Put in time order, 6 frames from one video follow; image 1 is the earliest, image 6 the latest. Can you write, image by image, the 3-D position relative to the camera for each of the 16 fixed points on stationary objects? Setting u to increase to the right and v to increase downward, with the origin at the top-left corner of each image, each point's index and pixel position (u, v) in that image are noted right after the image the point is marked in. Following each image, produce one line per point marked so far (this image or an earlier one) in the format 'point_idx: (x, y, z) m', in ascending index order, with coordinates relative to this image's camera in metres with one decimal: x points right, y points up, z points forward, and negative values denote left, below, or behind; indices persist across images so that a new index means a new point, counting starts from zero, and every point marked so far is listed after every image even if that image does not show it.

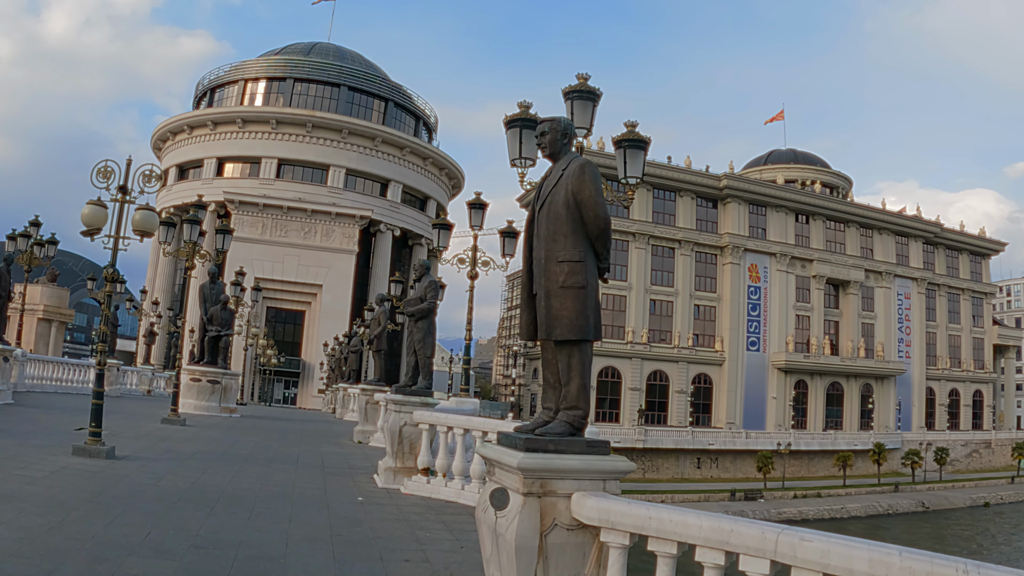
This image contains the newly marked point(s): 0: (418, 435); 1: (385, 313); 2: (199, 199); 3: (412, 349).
0: (-1.1, -1.7, +7.5) m
1: (-2.5, -0.5, +13.2) m
2: (-6.3, +1.8, +13.2) m
3: (-1.2, -0.7, +7.9) m
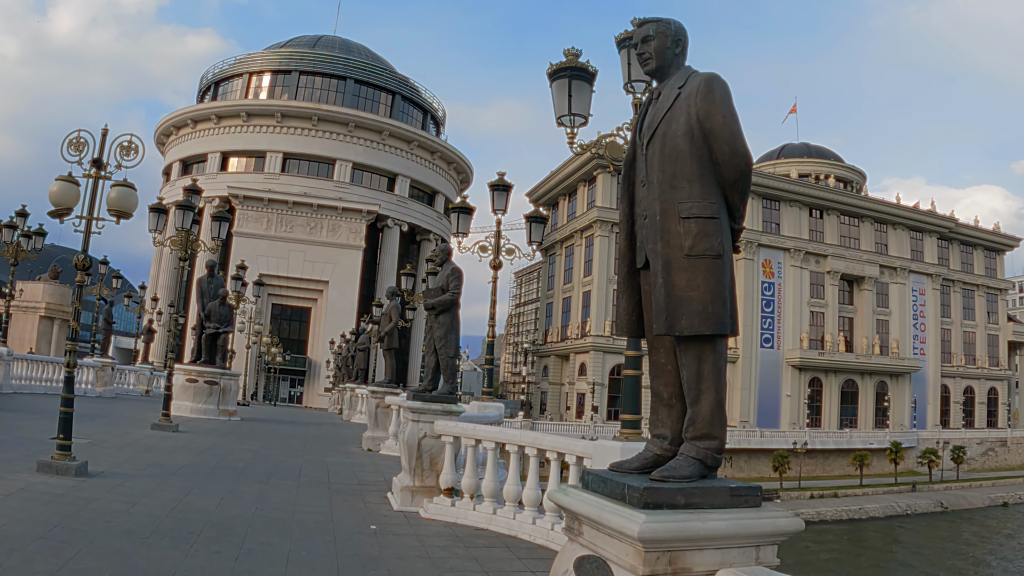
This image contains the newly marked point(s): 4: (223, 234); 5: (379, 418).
0: (-0.7, -1.6, +6.4) m
1: (-2.1, -0.3, +12.1) m
2: (-5.9, +2.0, +12.1) m
3: (-0.8, -0.6, +6.8) m
4: (-6.1, +1.2, +13.6) m
5: (-2.2, -2.2, +11.0) m
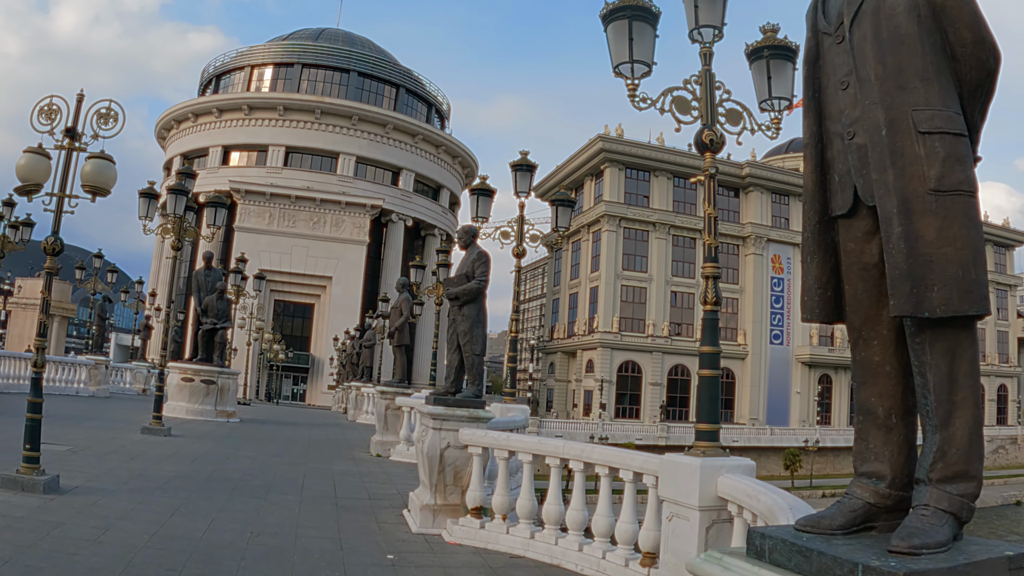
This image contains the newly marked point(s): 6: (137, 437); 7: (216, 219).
0: (-0.4, -1.5, +5.6) m
1: (-1.8, -0.2, +11.2) m
2: (-5.6, +2.1, +11.2) m
3: (-0.5, -0.5, +5.9) m
4: (-5.8, +1.3, +12.7) m
5: (-1.9, -2.0, +10.1) m
6: (-5.5, -2.2, +9.6) m
7: (-5.8, +1.4, +12.6) m
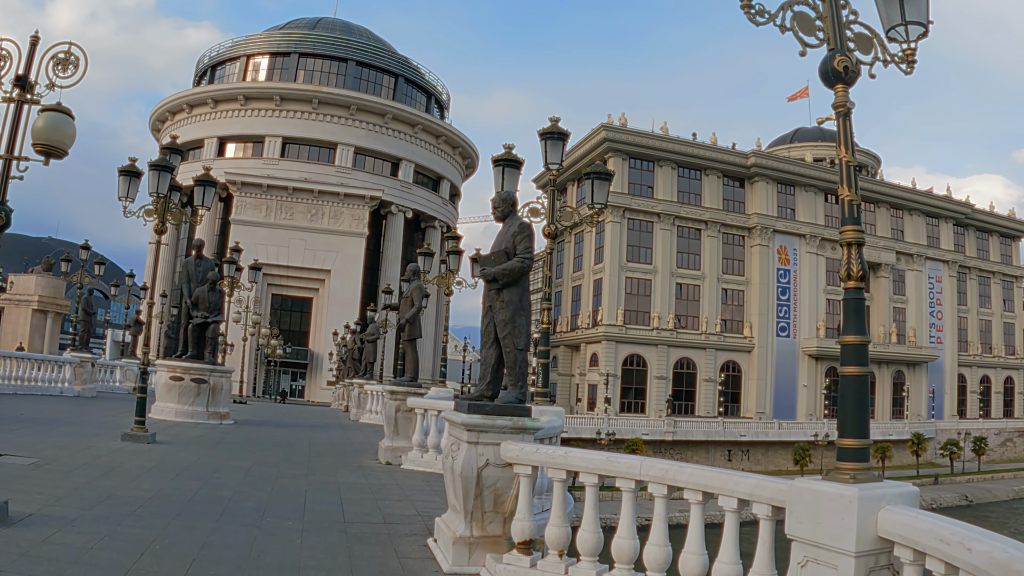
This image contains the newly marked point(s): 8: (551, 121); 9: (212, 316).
0: (0.0, -1.3, +4.5) m
1: (-1.4, 0.0, +10.1) m
2: (-5.2, +2.3, +10.1) m
3: (-0.2, -0.4, +4.8) m
4: (-5.4, +1.5, +11.6) m
5: (-1.6, -1.9, +9.0) m
6: (-5.2, -2.0, +8.6) m
7: (-5.4, +1.6, +11.4) m
8: (+0.5, +2.0, +8.0) m
9: (-5.6, -0.5, +12.3) m
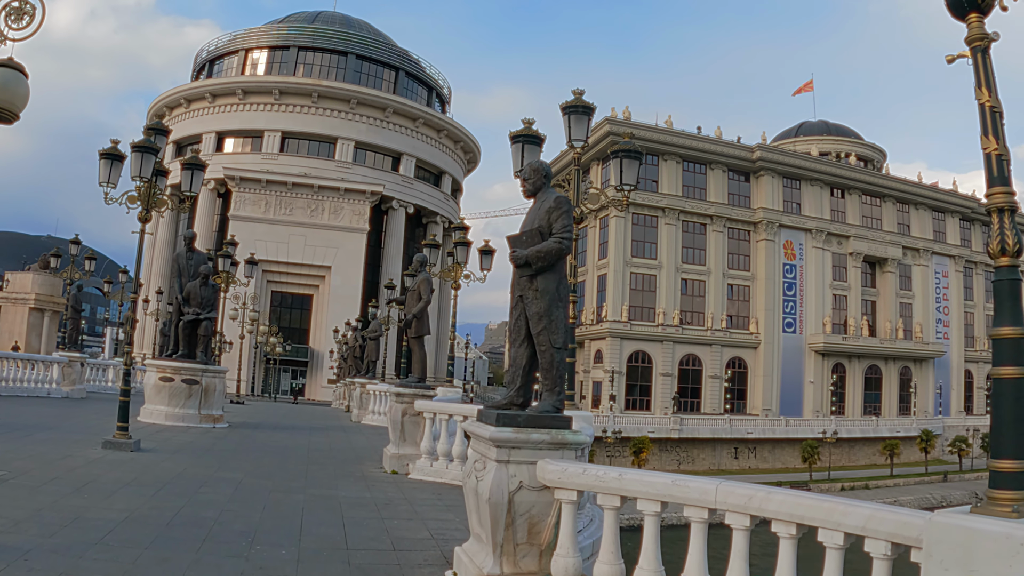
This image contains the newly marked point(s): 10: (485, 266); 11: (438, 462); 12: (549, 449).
0: (+0.2, -1.2, +3.7) m
1: (-1.2, +0.1, +9.3) m
2: (-5.0, +2.4, +9.3) m
3: (0.0, -0.3, +4.1) m
4: (-5.2, +1.6, +10.8) m
5: (-1.3, -1.8, +8.3) m
6: (-5.0, -2.0, +7.8) m
7: (-5.2, +1.7, +10.7) m
8: (+0.7, +2.1, +7.2) m
9: (-5.4, -0.4, +11.5) m
10: (-0.6, +0.4, +13.2) m
11: (-0.9, -2.0, +7.7) m
12: (+0.2, -0.9, +3.7) m
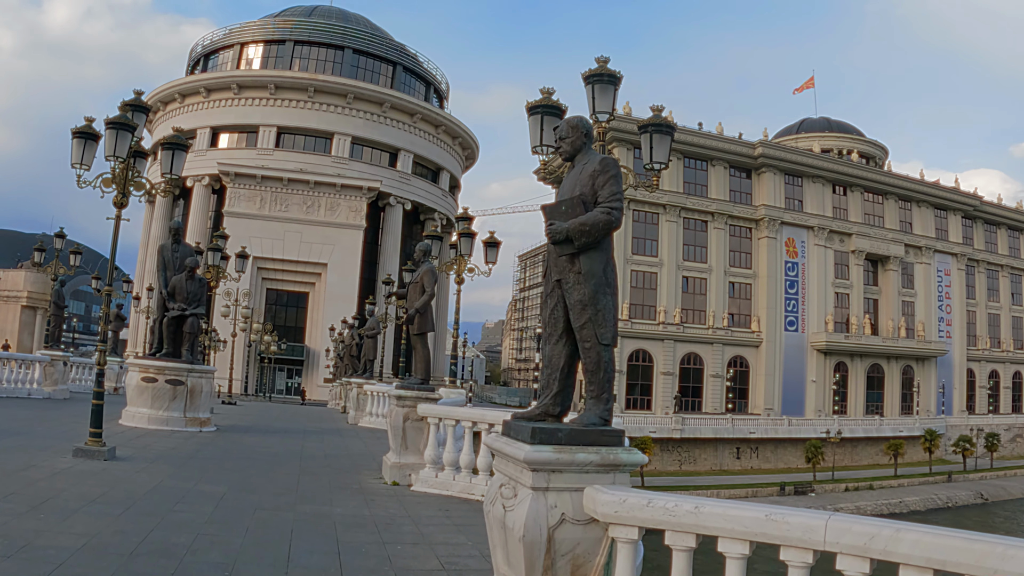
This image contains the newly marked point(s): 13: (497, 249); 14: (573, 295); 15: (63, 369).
0: (+0.3, -1.2, +3.0) m
1: (-1.1, +0.2, +8.6) m
2: (-4.9, +2.5, +8.5) m
3: (+0.2, -0.2, +3.3) m
4: (-5.1, +1.7, +10.0) m
5: (-1.2, -1.7, +7.5) m
6: (-4.8, -1.9, +7.0) m
7: (-5.1, +1.8, +9.9) m
8: (+0.8, +2.2, +6.4) m
9: (-5.3, -0.3, +10.7) m
10: (-0.4, +0.5, +12.5) m
11: (-0.7, -1.9, +6.9) m
12: (+0.4, -0.8, +3.0) m
13: (-0.3, +0.7, +12.5) m
14: (+0.3, 0.0, +3.2) m
15: (-11.2, -2.0, +16.3) m
